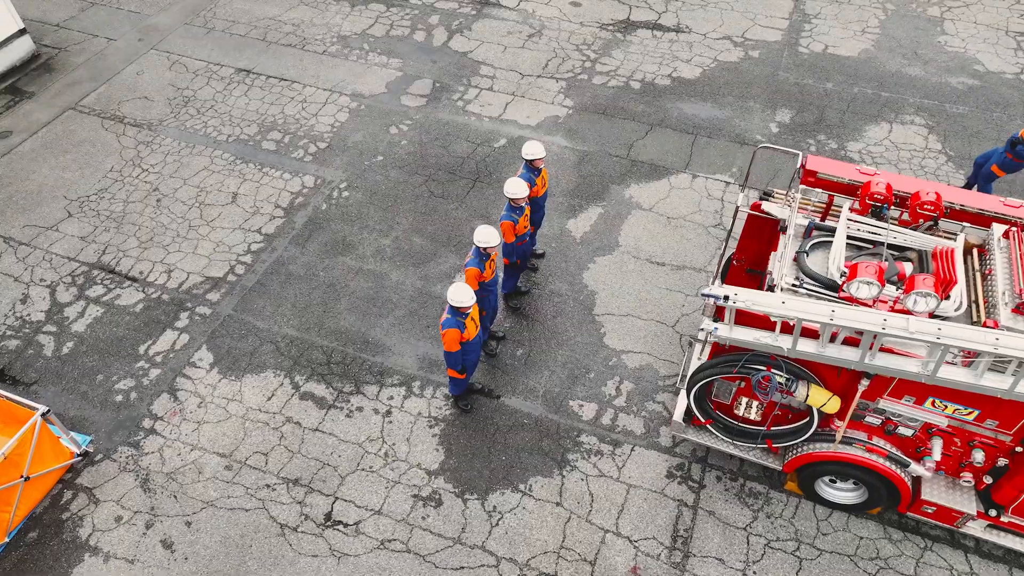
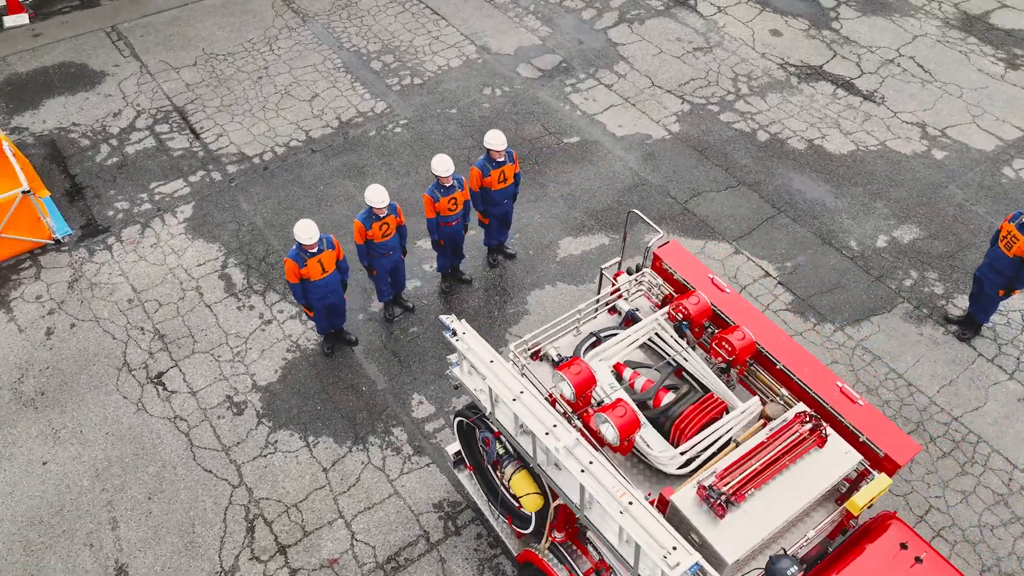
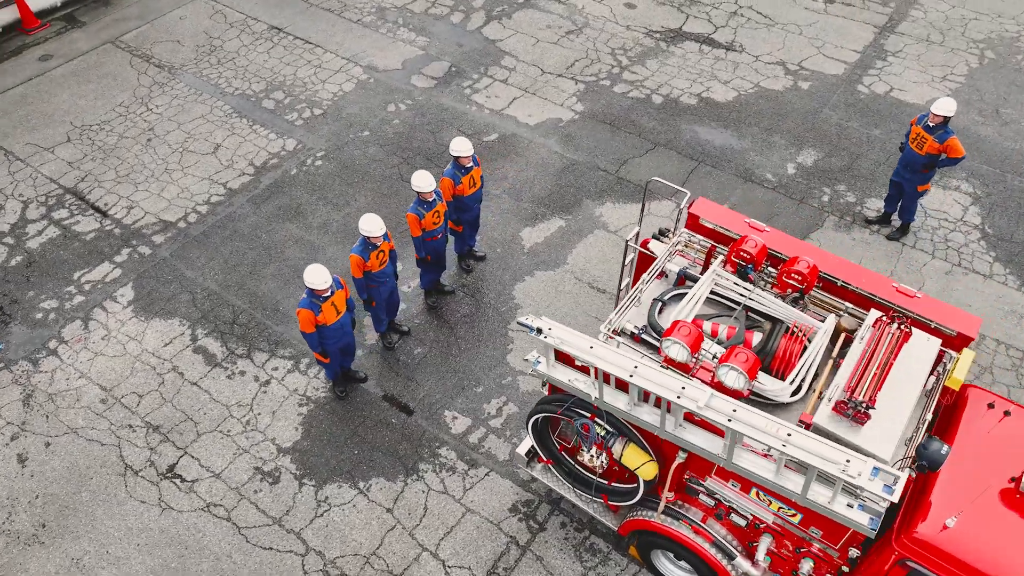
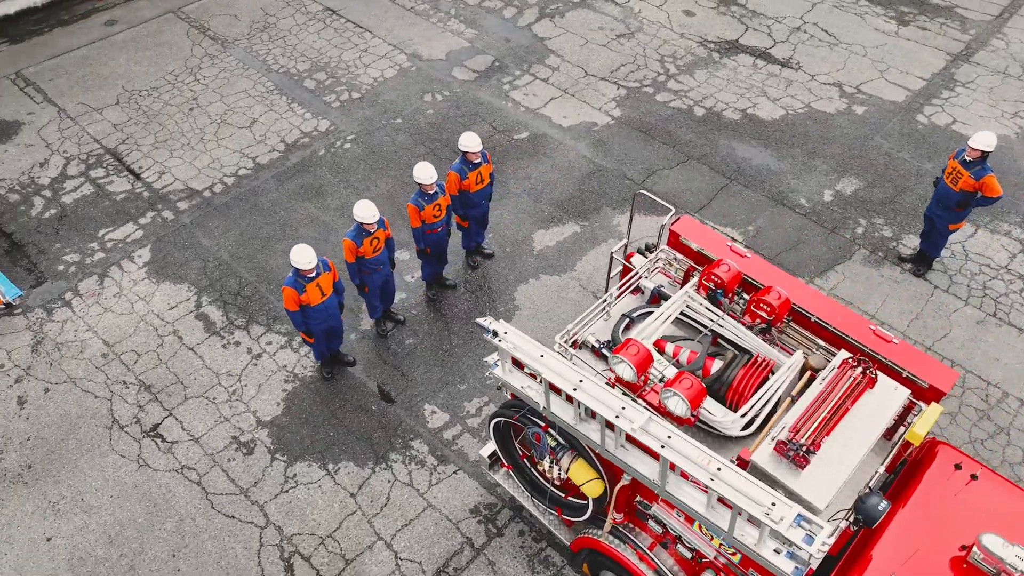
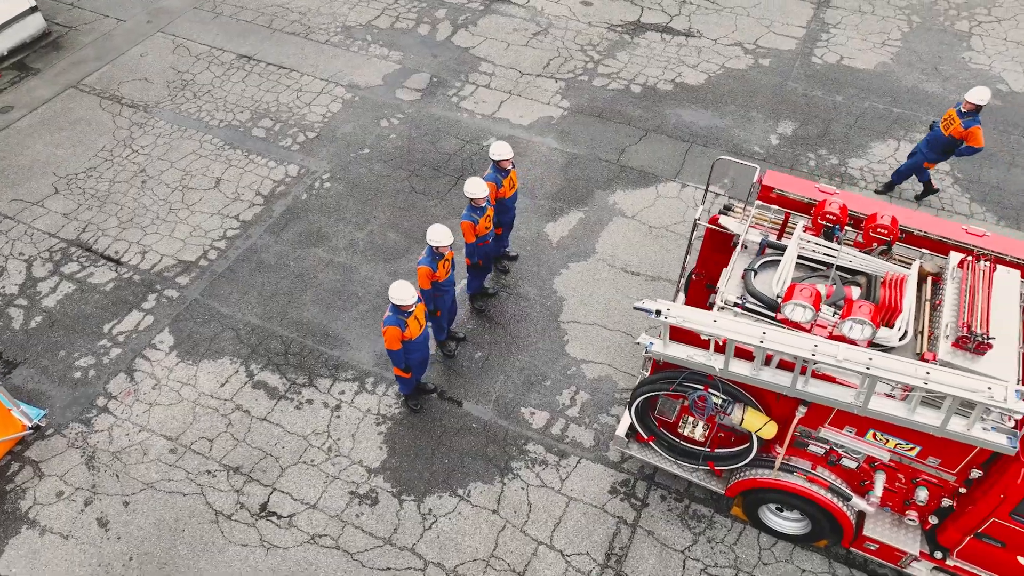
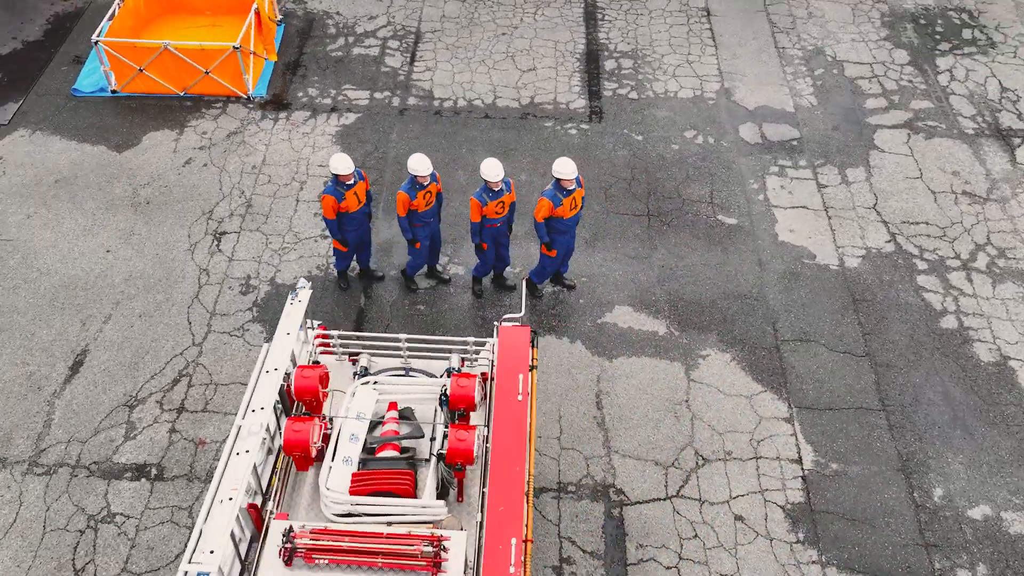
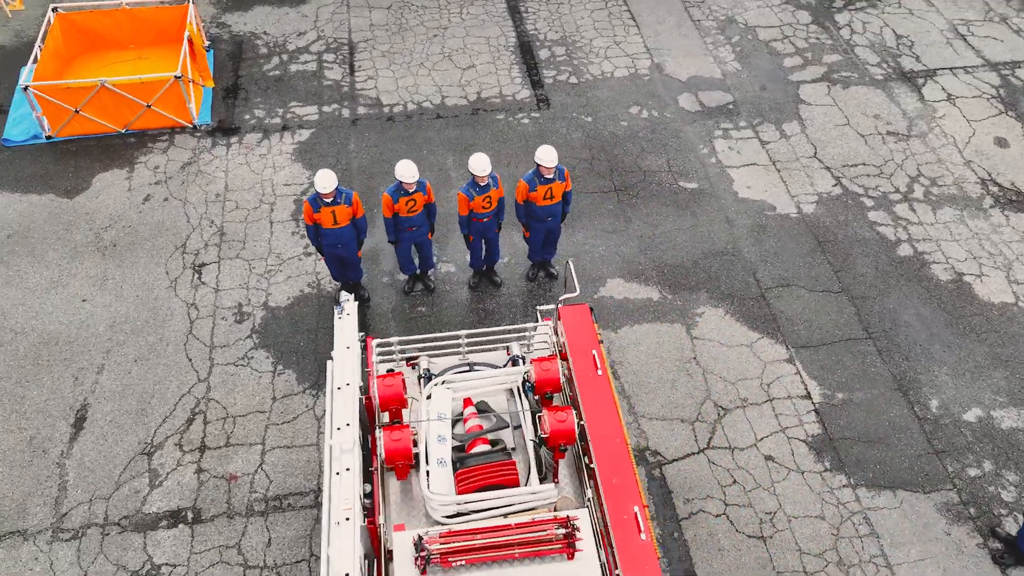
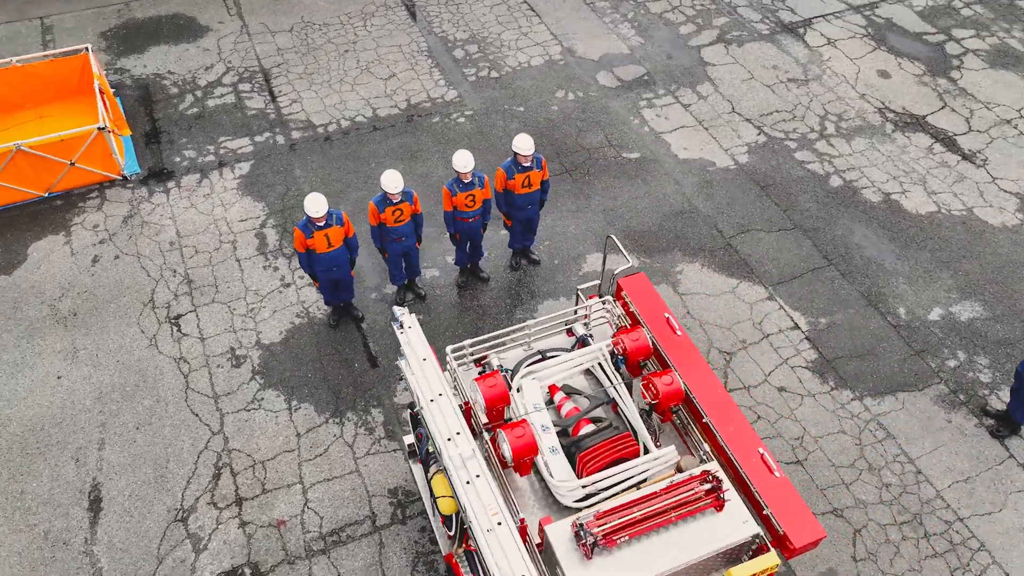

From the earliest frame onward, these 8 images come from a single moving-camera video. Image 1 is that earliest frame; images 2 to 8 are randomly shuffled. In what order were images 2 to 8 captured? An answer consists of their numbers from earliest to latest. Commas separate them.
5, 3, 4, 2, 8, 7, 6
